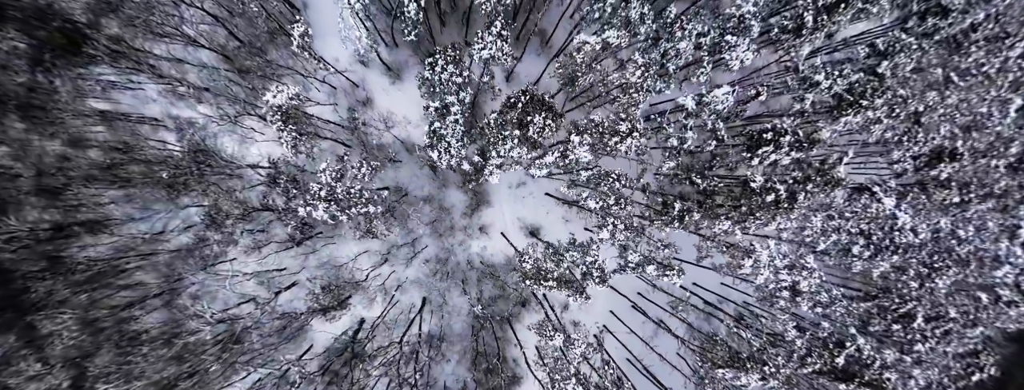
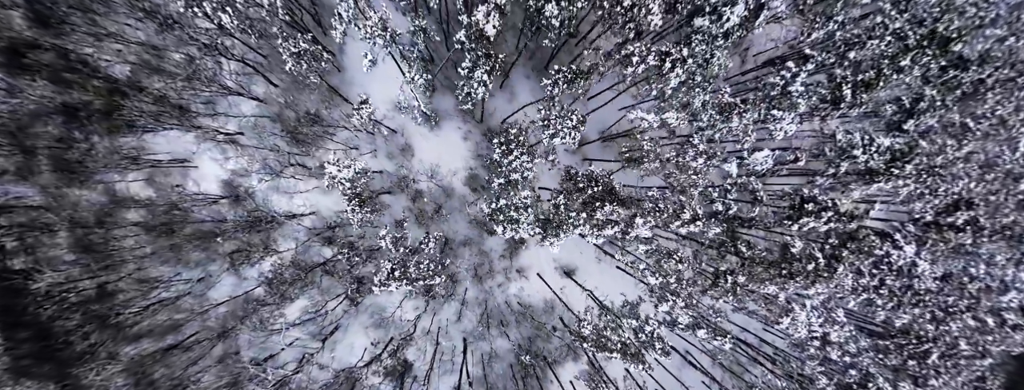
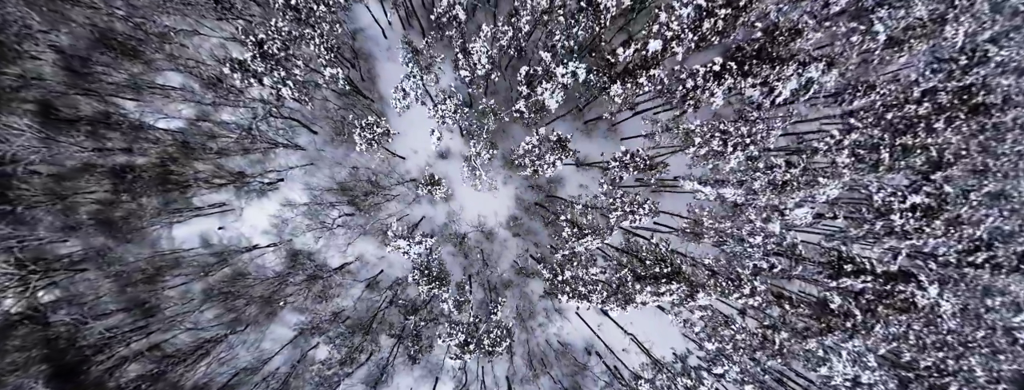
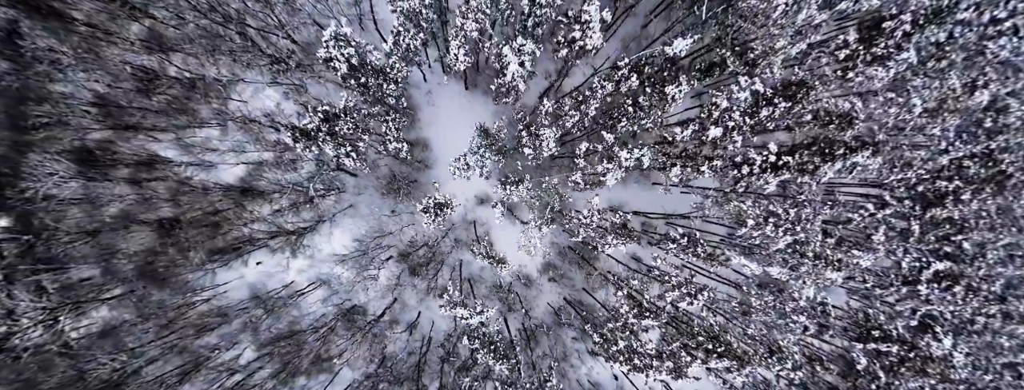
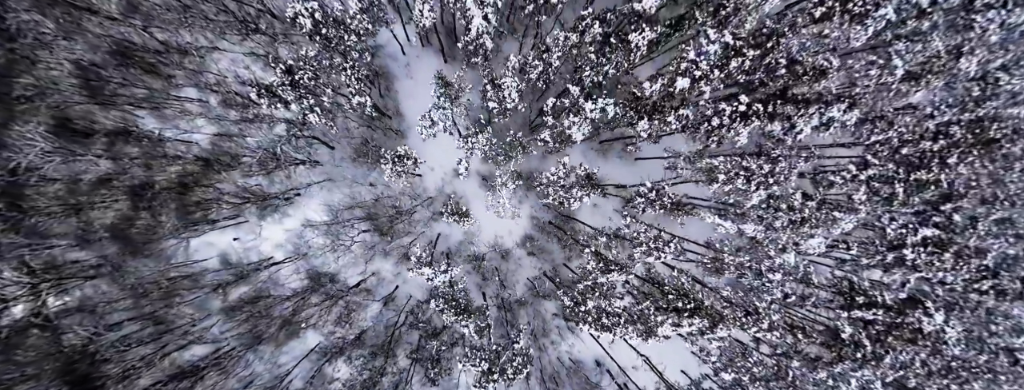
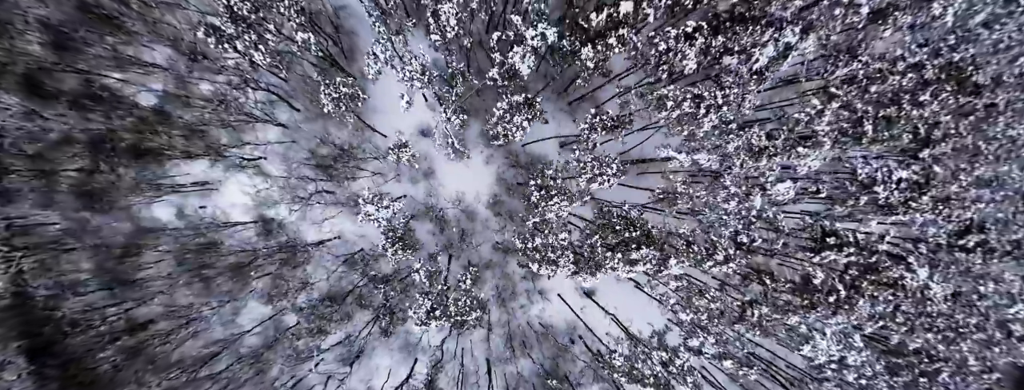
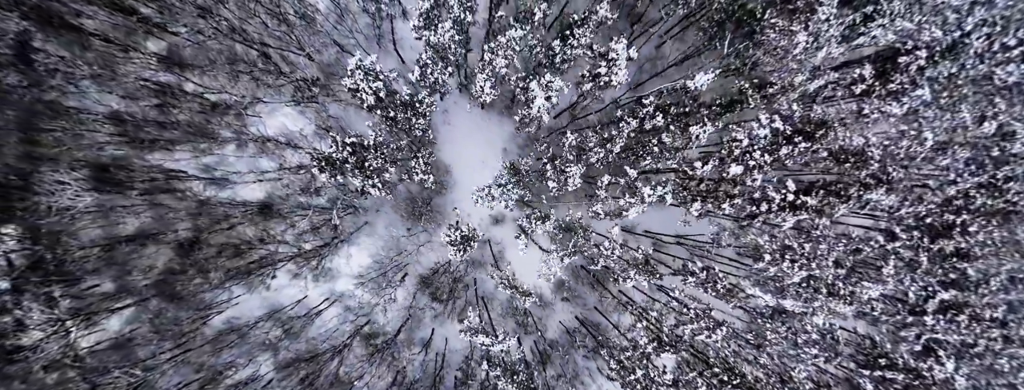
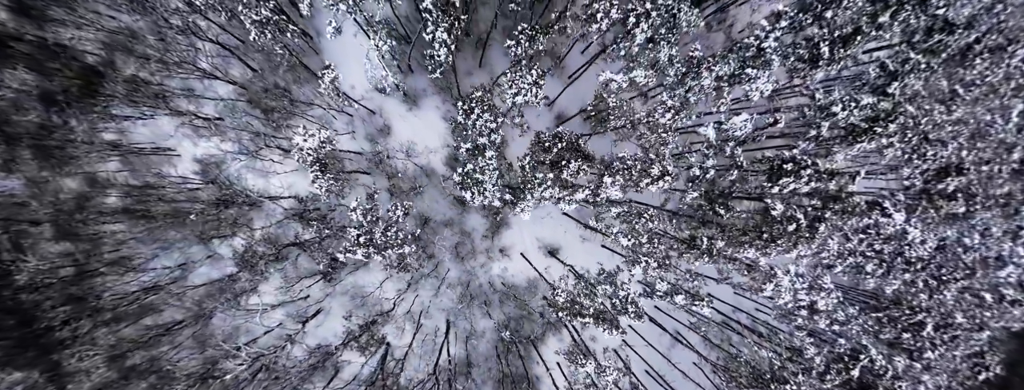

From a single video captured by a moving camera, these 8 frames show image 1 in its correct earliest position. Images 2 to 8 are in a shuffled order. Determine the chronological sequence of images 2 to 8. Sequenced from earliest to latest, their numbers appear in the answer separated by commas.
8, 2, 6, 3, 5, 4, 7
